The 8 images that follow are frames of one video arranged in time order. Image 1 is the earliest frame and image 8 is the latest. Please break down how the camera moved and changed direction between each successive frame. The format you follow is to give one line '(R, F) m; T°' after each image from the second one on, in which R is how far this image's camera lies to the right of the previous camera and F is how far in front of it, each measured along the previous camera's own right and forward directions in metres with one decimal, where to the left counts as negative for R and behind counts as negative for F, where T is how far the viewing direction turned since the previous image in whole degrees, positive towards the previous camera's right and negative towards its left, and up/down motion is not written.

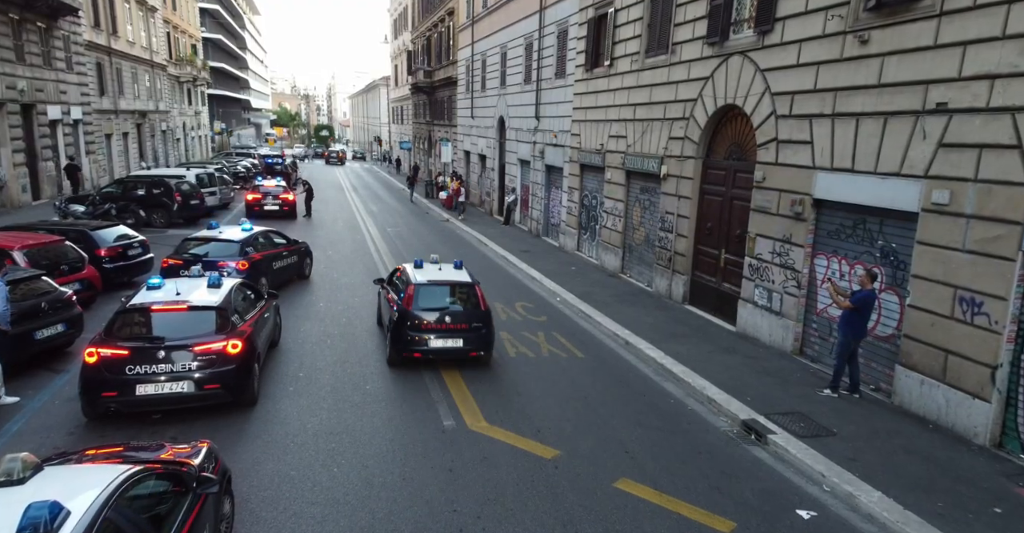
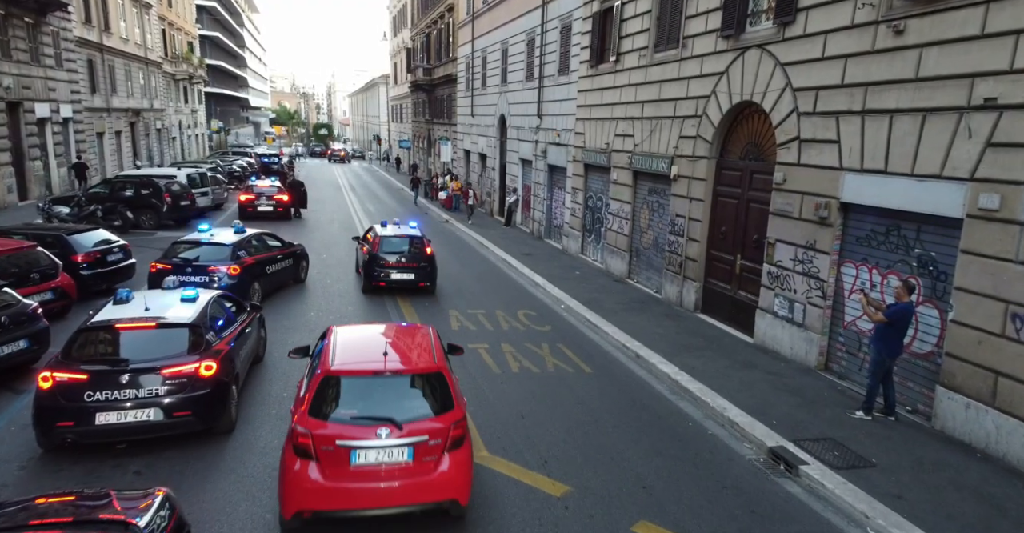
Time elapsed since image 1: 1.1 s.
(0.0, +0.7) m; 0°
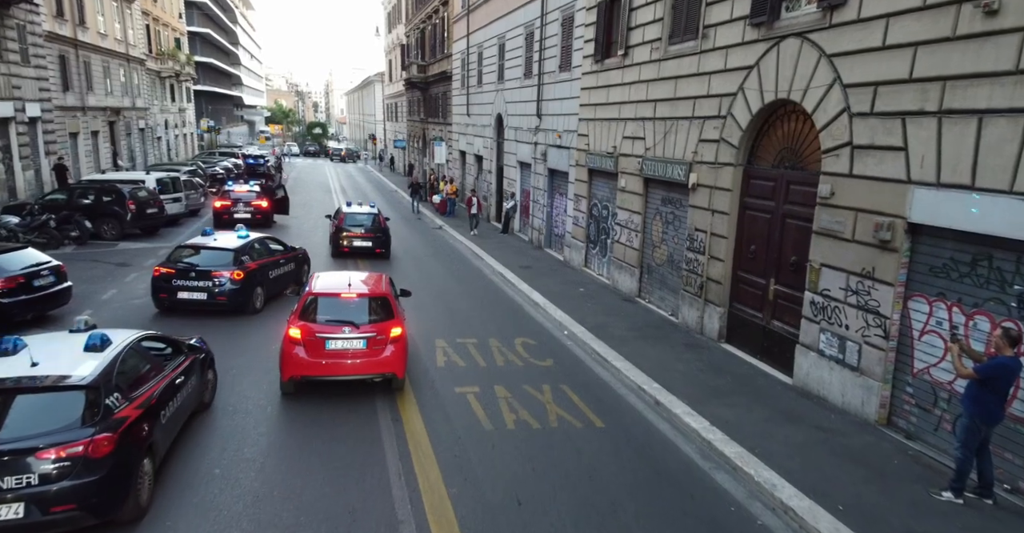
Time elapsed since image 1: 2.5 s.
(0.0, +1.6) m; 0°
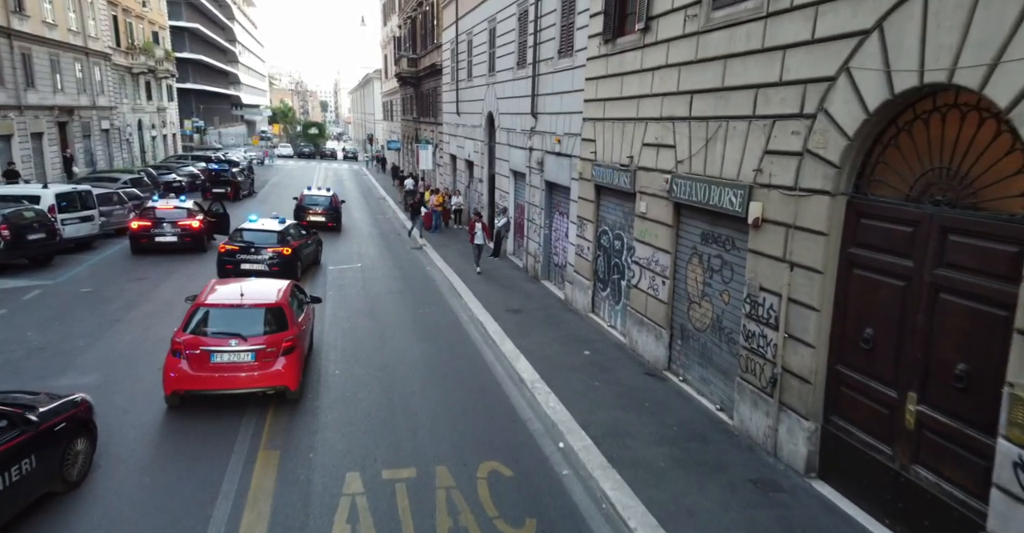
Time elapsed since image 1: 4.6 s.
(+0.5, +4.1) m; -1°
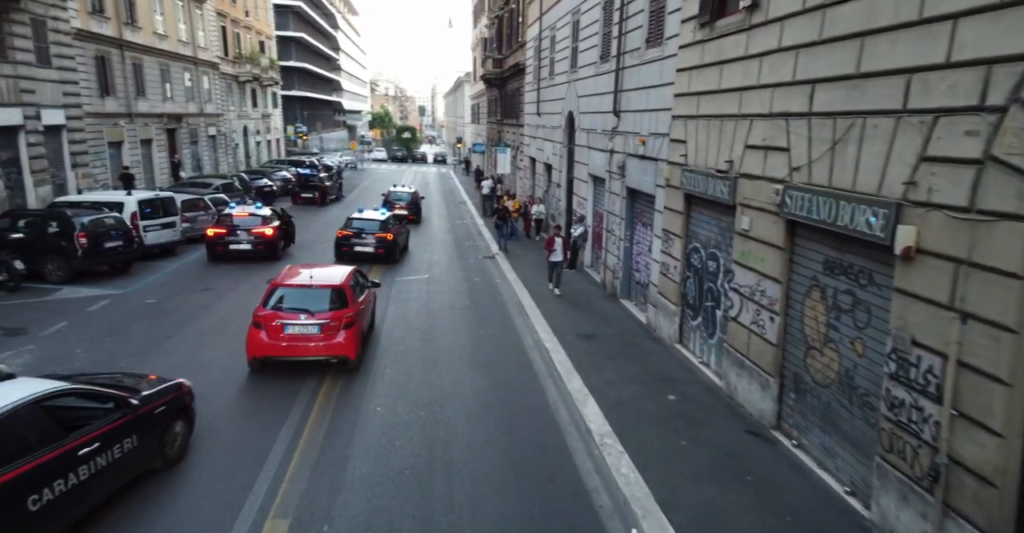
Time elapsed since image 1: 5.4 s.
(+0.3, +1.5) m; -8°
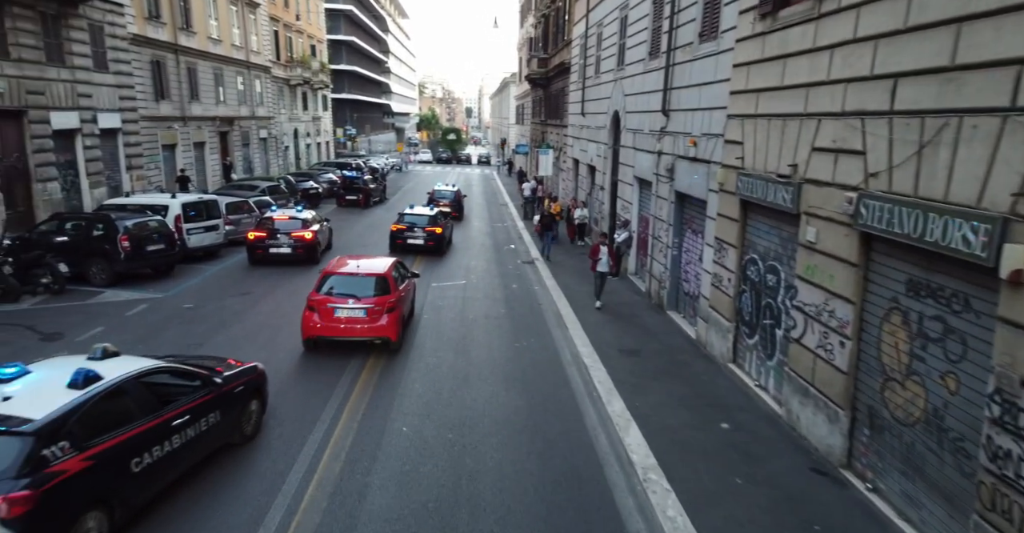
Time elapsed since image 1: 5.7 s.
(+0.1, +0.6) m; -4°
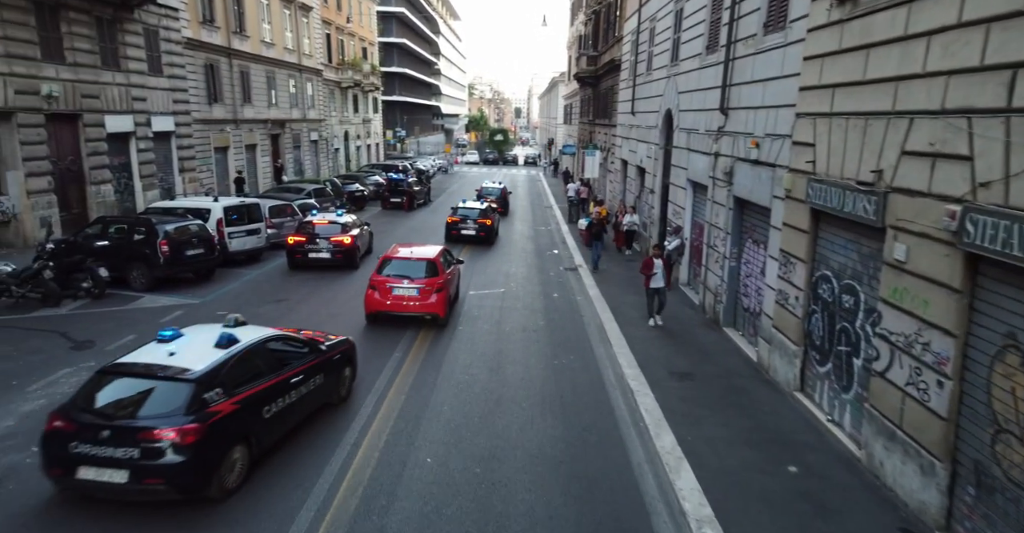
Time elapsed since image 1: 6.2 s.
(+0.1, +0.8) m; -4°
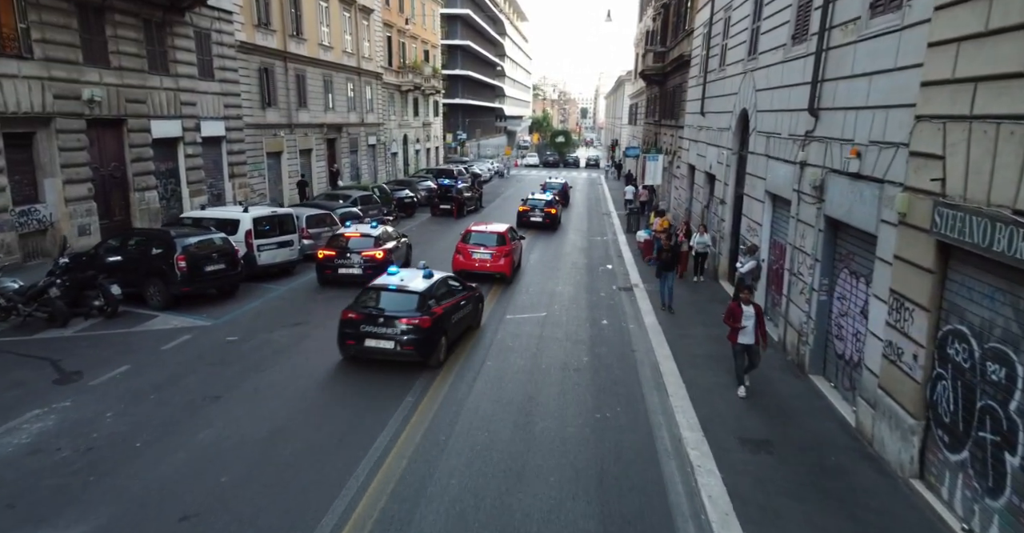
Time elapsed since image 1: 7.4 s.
(+0.4, +1.8) m; -6°
